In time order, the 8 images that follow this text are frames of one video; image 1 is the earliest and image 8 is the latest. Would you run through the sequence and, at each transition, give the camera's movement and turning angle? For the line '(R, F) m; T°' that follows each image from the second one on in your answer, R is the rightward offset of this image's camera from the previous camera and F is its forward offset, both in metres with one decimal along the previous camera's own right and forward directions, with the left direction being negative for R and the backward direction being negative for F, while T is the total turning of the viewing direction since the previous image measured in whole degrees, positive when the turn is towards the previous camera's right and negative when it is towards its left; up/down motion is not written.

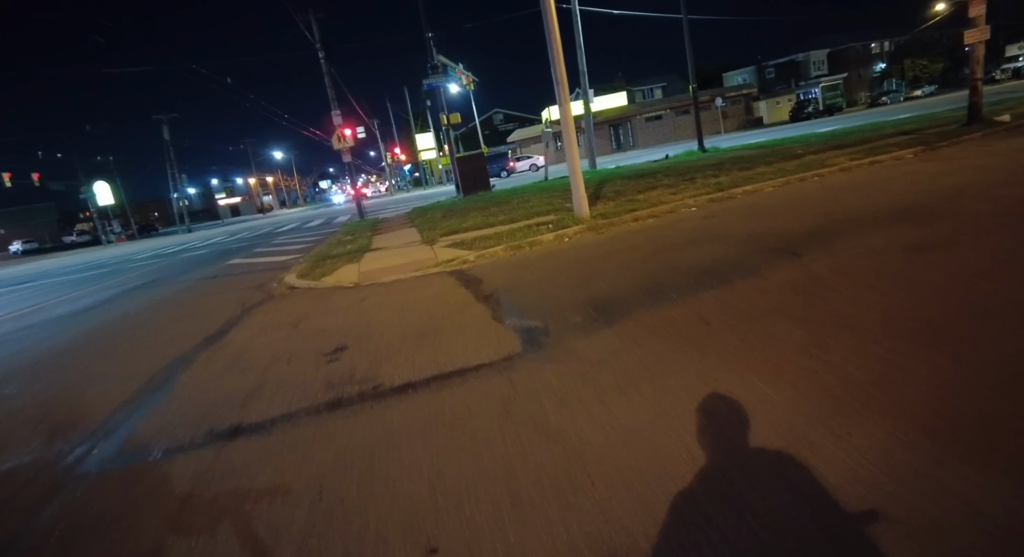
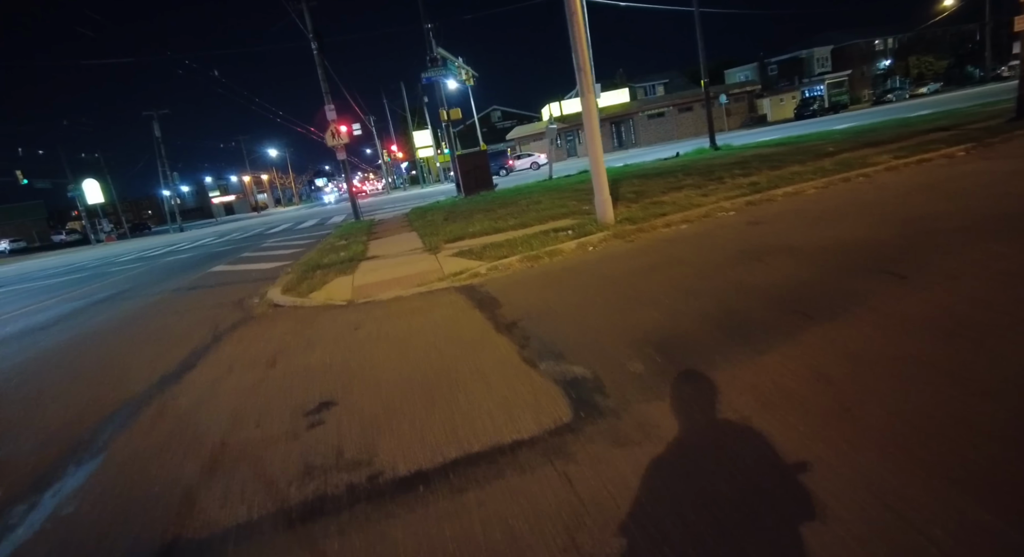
(-0.4, +1.3) m; 0°
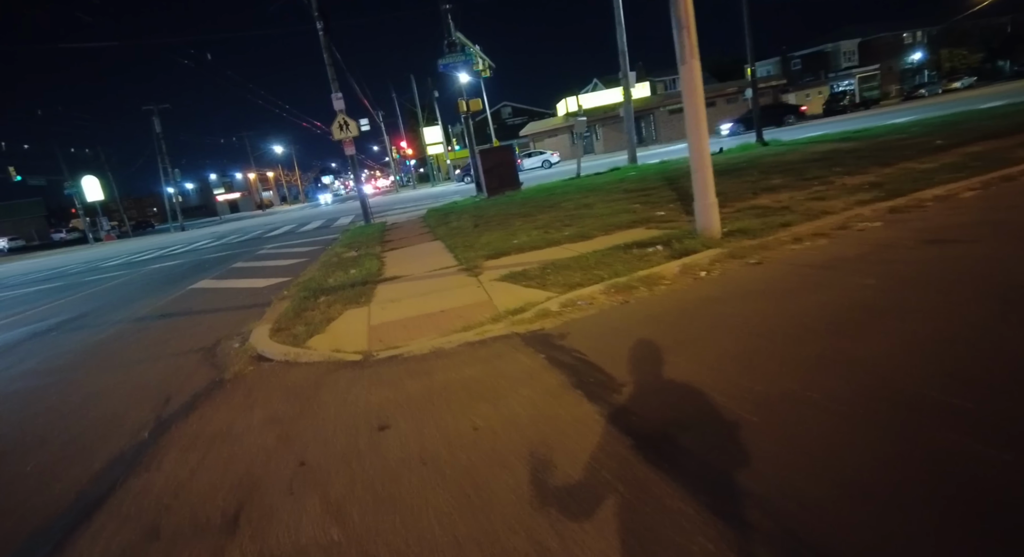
(-1.0, +2.6) m; -1°
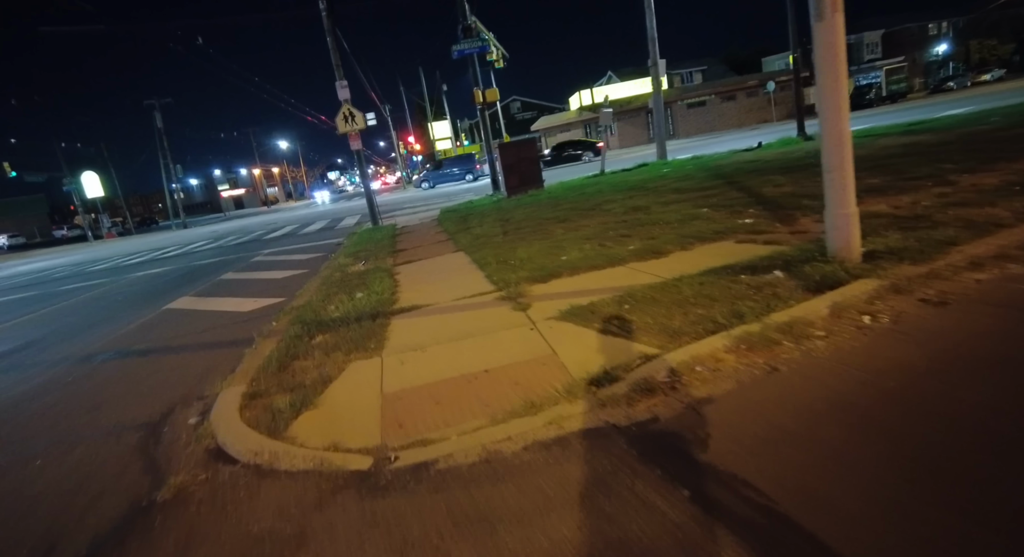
(-0.7, +2.0) m; -1°
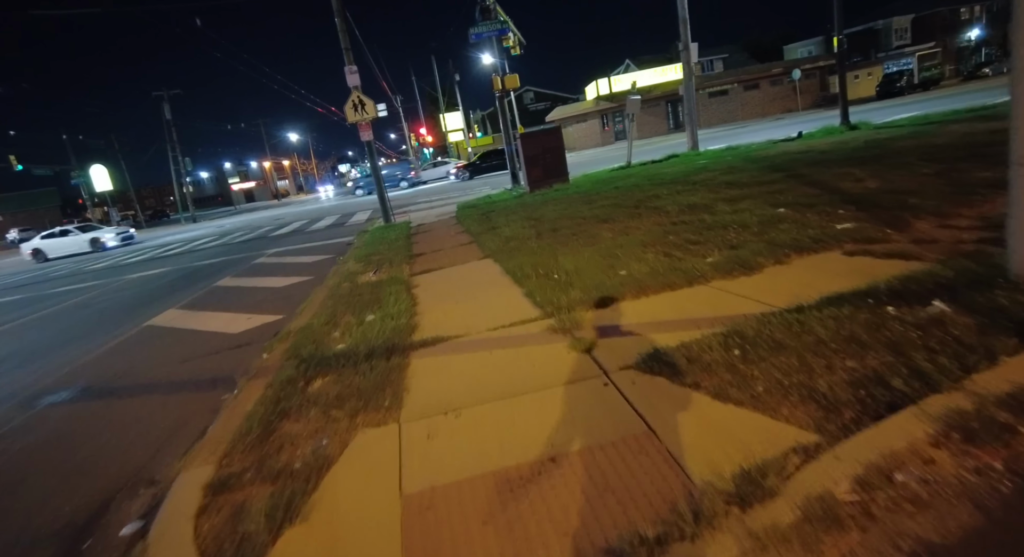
(-0.4, +1.4) m; -1°
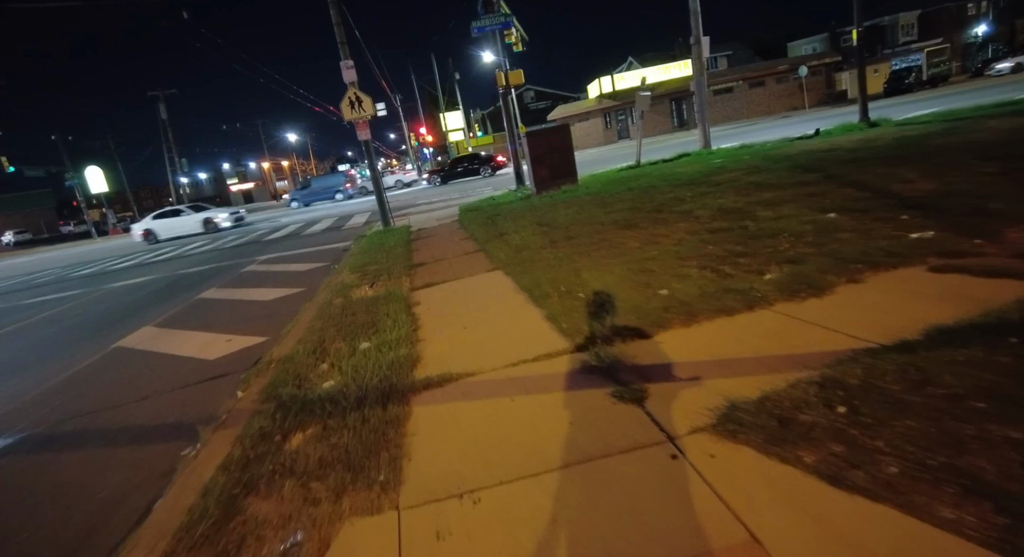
(-0.2, +0.9) m; 0°
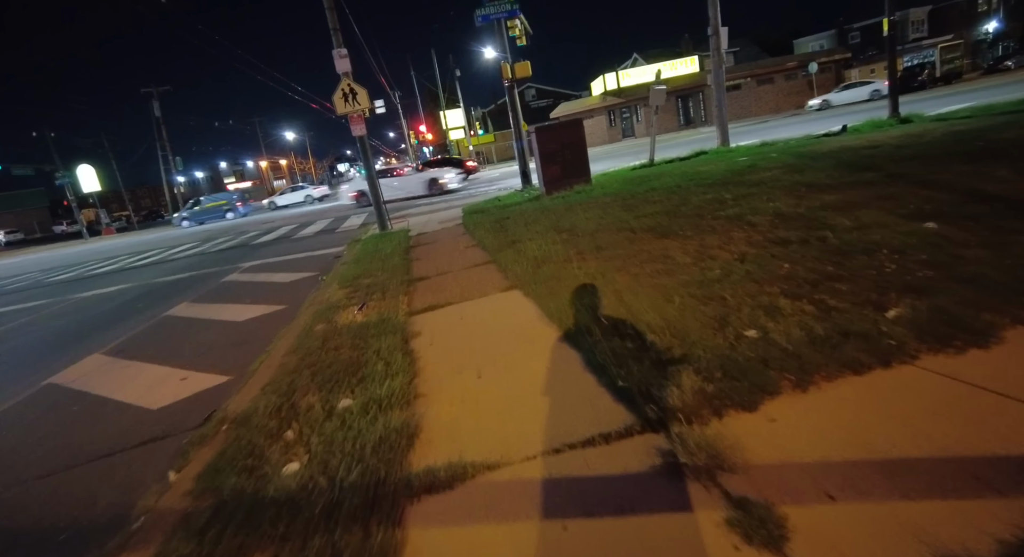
(-0.3, +1.3) m; 0°
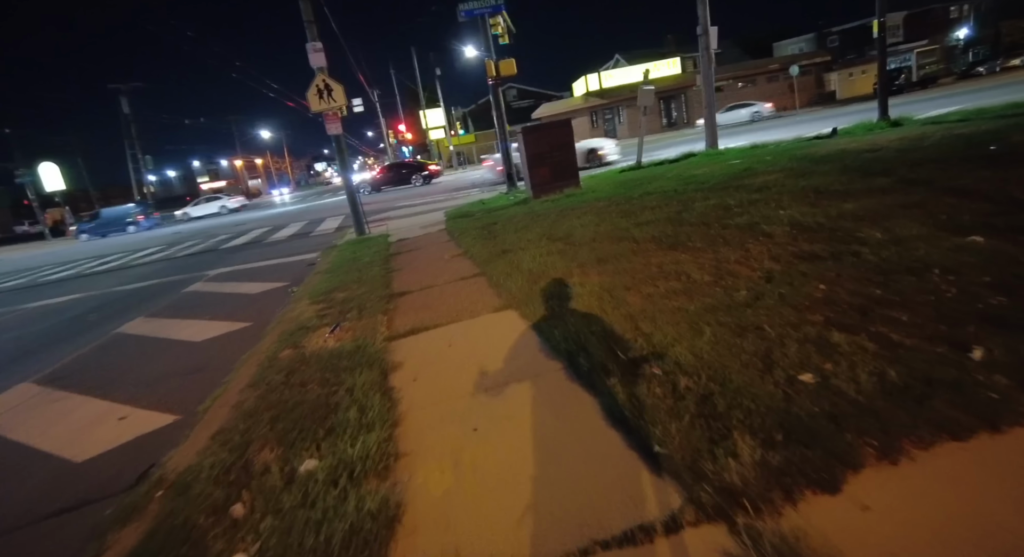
(-0.1, +0.7) m; +2°
